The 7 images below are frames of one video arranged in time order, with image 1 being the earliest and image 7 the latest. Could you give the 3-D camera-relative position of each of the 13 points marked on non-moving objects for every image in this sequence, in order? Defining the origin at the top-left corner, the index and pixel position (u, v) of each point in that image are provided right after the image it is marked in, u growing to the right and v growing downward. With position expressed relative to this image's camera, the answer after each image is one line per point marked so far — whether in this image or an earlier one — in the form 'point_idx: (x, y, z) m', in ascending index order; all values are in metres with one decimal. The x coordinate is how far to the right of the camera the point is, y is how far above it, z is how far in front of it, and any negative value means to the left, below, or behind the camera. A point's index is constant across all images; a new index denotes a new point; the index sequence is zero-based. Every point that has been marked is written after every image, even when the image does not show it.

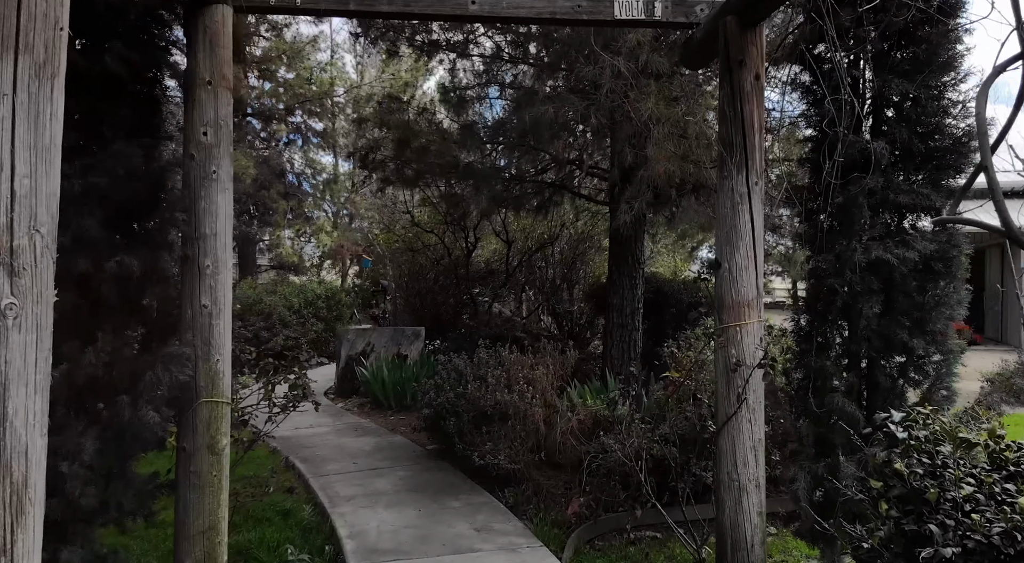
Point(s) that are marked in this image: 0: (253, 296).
0: (-4.2, -0.2, +12.8) m
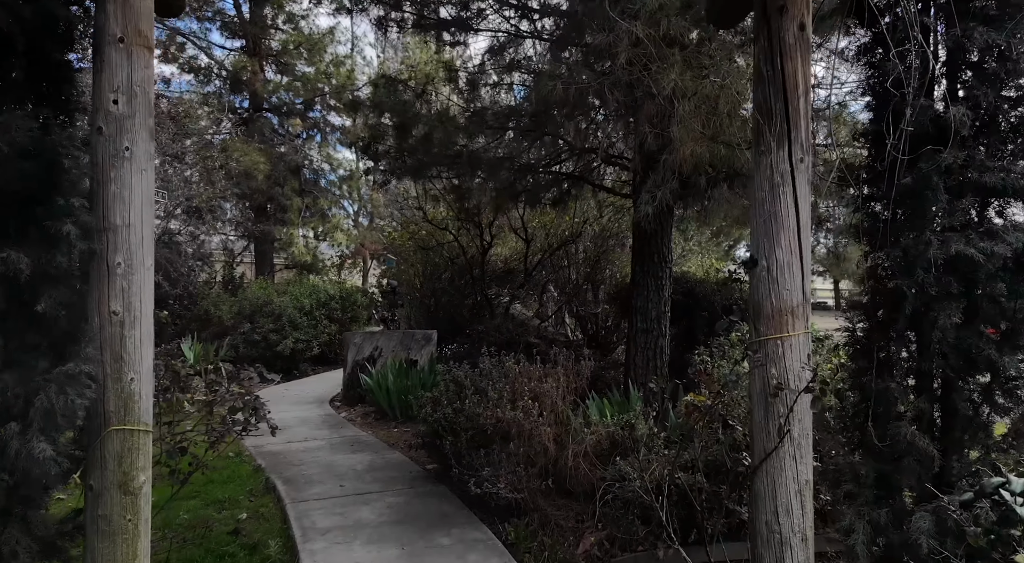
0: (-3.9, -0.2, +12.2) m
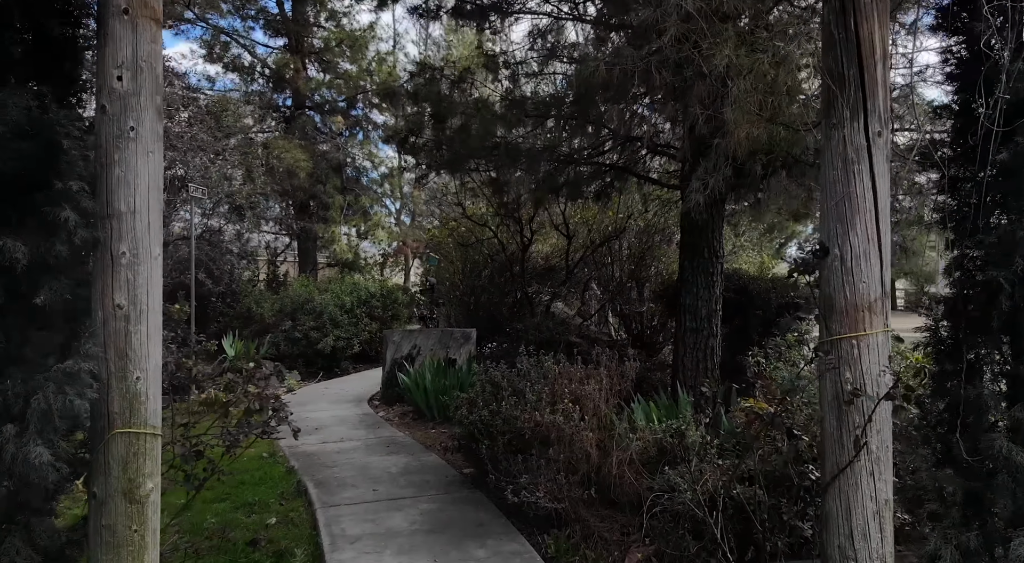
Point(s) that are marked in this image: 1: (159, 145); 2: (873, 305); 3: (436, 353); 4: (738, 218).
0: (-3.2, -0.2, +12.1) m
1: (-1.3, +0.5, +2.9) m
2: (+1.3, -0.1, +2.7) m
3: (-0.9, -0.8, +8.7) m
4: (+2.3, +0.6, +7.9) m
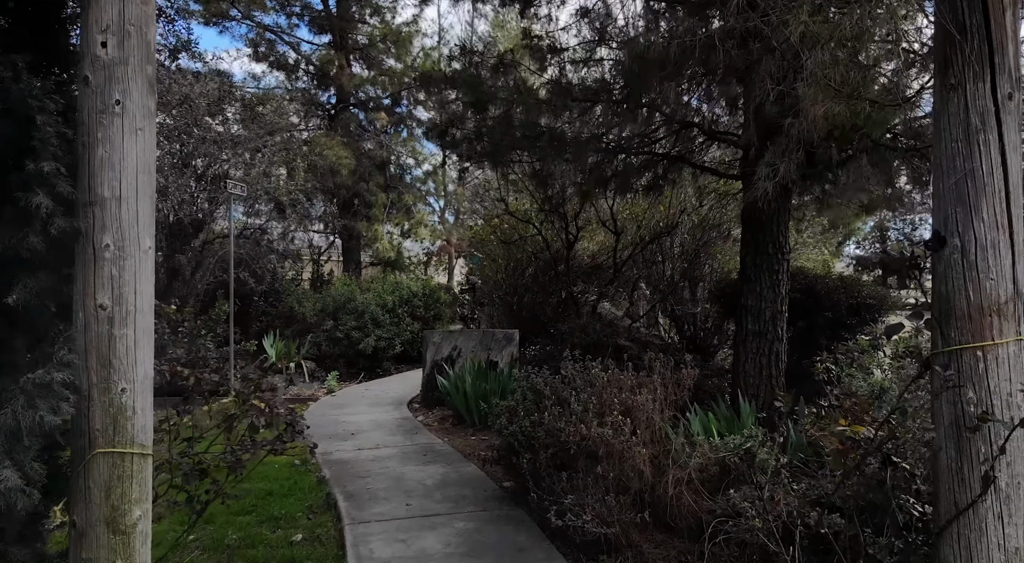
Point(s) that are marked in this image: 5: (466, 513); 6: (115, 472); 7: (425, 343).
0: (-2.5, -0.2, +11.9) m
1: (-1.2, +0.5, +2.6) m
2: (+1.4, -0.1, +2.2) m
3: (-0.4, -0.8, +8.3) m
4: (+2.7, +0.7, +7.3) m
5: (-0.3, -1.4, +4.7) m
6: (-1.2, -0.6, +2.4) m
7: (-0.9, -0.7, +8.5) m
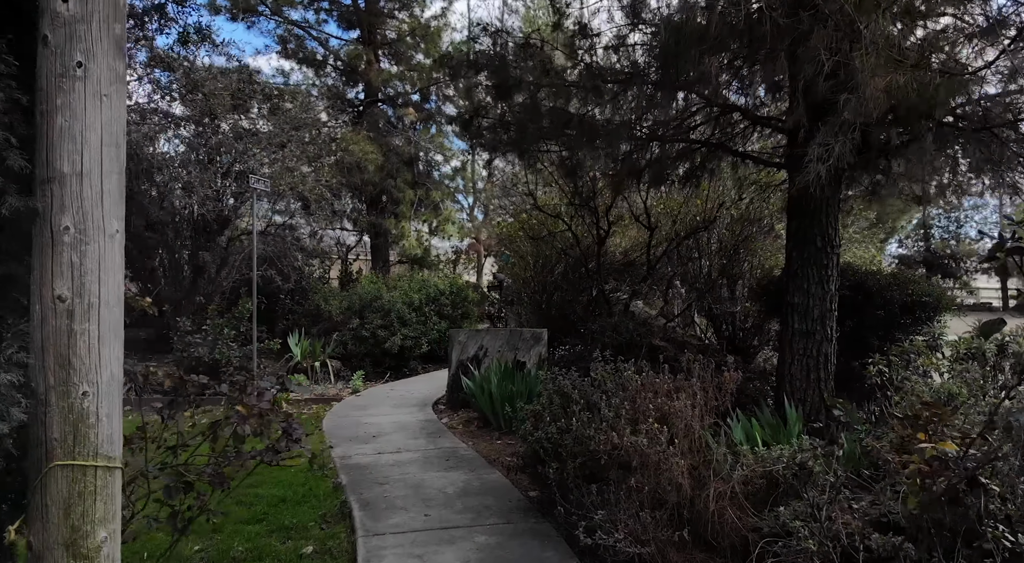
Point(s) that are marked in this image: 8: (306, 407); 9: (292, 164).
0: (-2.1, -0.1, +11.6) m
1: (-1.1, +0.6, +2.3) m
2: (+1.4, 0.0, +1.8) m
3: (-0.1, -0.8, +8.0) m
4: (+3.0, +0.7, +6.9) m
5: (-0.1, -1.4, +4.3) m
6: (-1.2, -0.6, +2.1) m
7: (-0.6, -0.6, +8.2) m
8: (-2.2, -1.4, +8.4) m
9: (-3.4, +1.8, +11.8) m
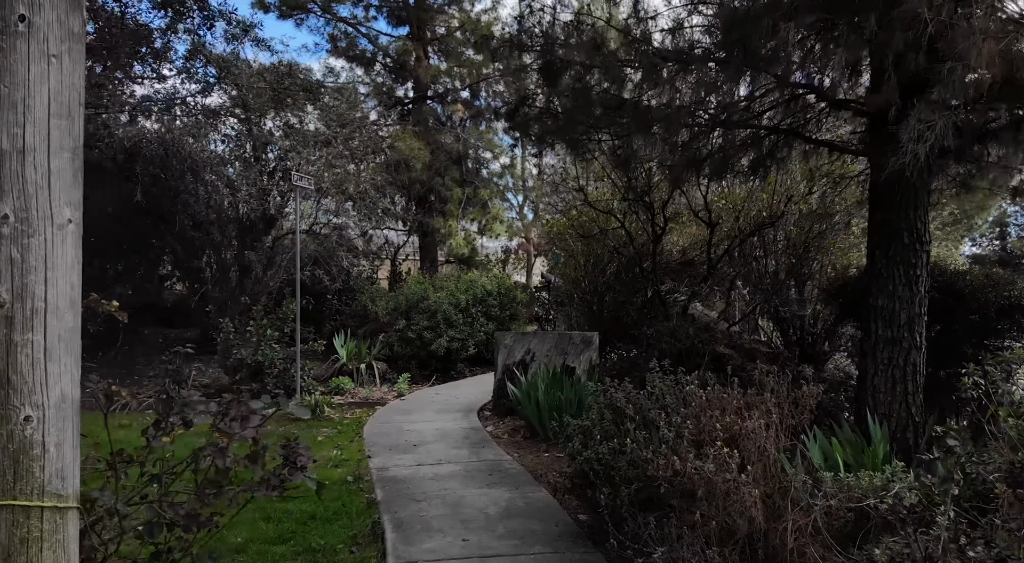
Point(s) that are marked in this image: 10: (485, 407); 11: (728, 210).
0: (-1.3, -0.1, +11.3) m
1: (-1.0, +0.6, +1.9) m
2: (+1.5, 0.0, +1.3) m
3: (+0.4, -0.8, +7.5) m
4: (+3.4, +0.7, +6.2) m
5: (+0.1, -1.4, +3.9) m
6: (-1.1, -0.6, +1.7) m
7: (-0.2, -0.6, +7.8) m
8: (-1.7, -1.4, +8.1) m
9: (-2.6, +1.8, +11.6) m
10: (-0.3, -1.3, +8.1) m
11: (+2.3, +0.7, +8.1) m
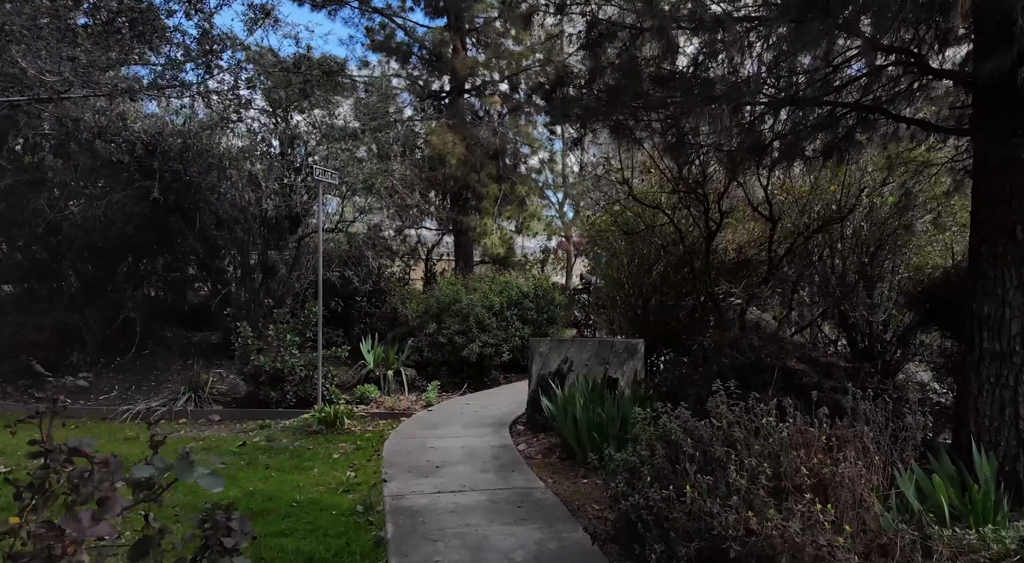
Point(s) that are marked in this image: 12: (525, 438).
0: (-0.8, -0.1, +10.6) m
1: (-1.0, +0.6, +1.3) m
2: (+1.5, -0.1, +0.5) m
3: (+0.7, -0.8, +6.8) m
4: (+3.6, +0.7, +5.3) m
5: (+0.2, -1.4, +3.2) m
6: (-1.1, -0.6, +1.1) m
7: (+0.2, -0.7, +7.1) m
8: (-1.4, -1.4, +7.5) m
9: (-2.1, +1.8, +11.0) m
10: (0.0, -1.3, +7.4) m
11: (+2.6, +0.7, +7.3) m
12: (+0.1, -1.4, +6.7) m
